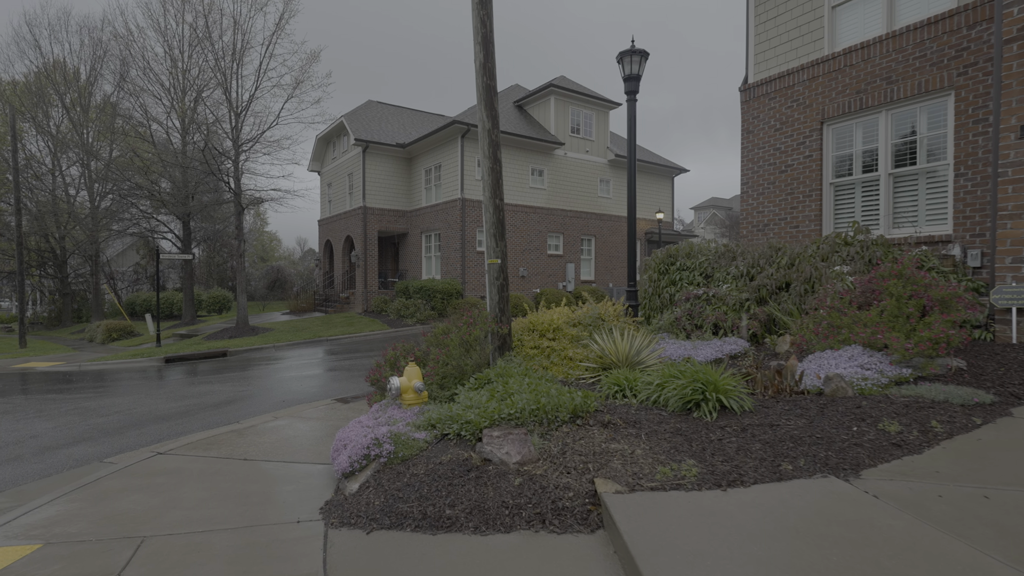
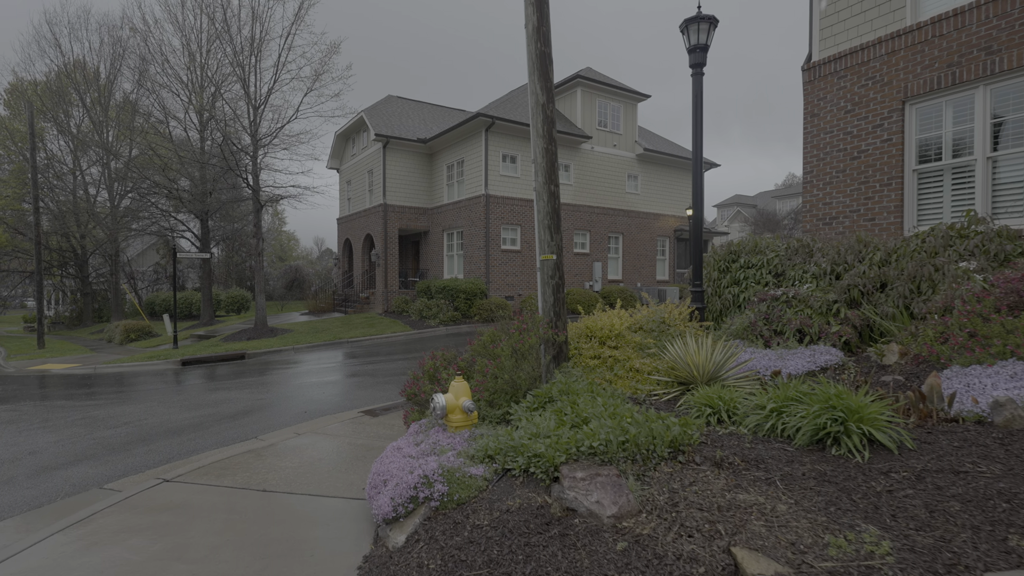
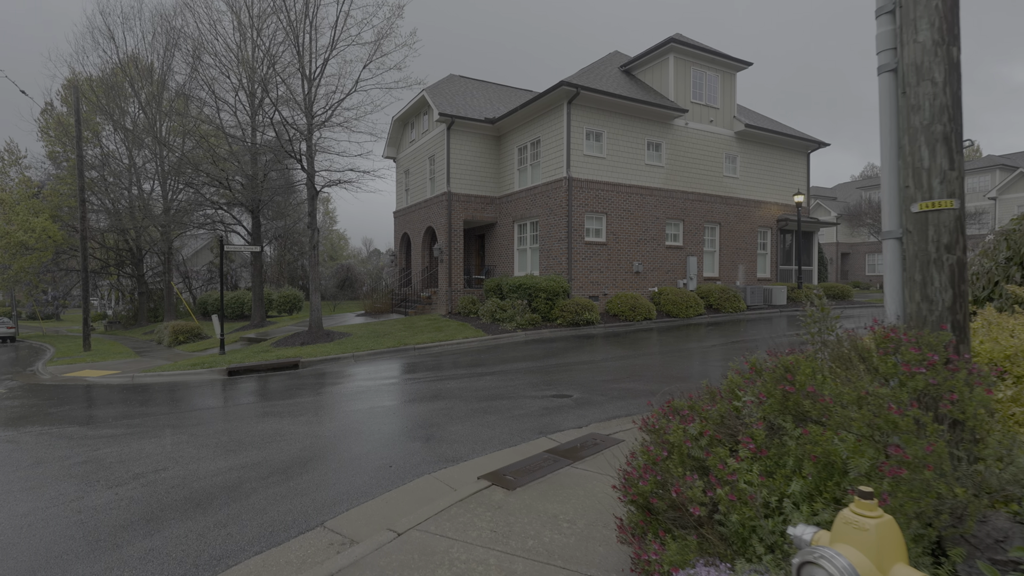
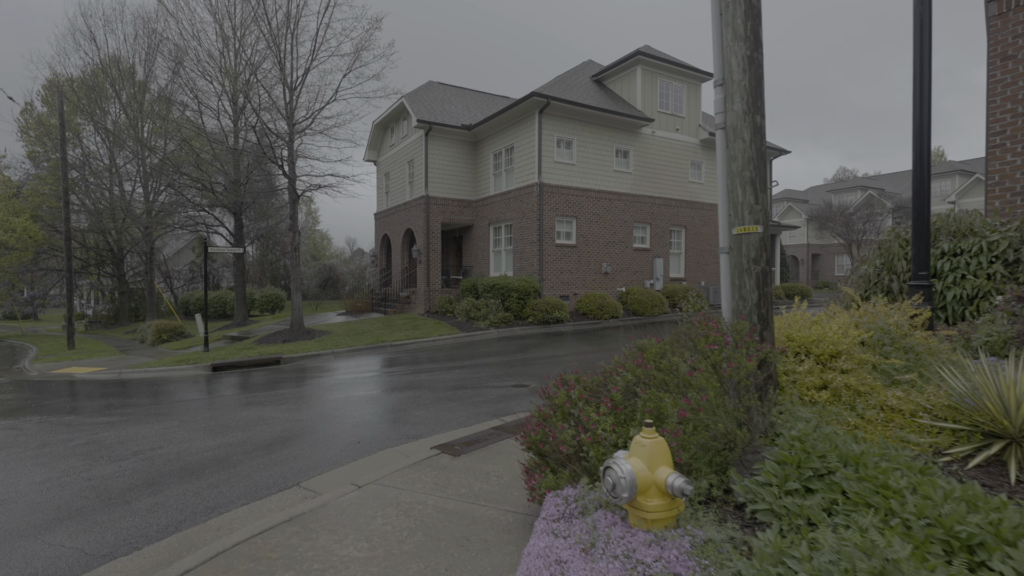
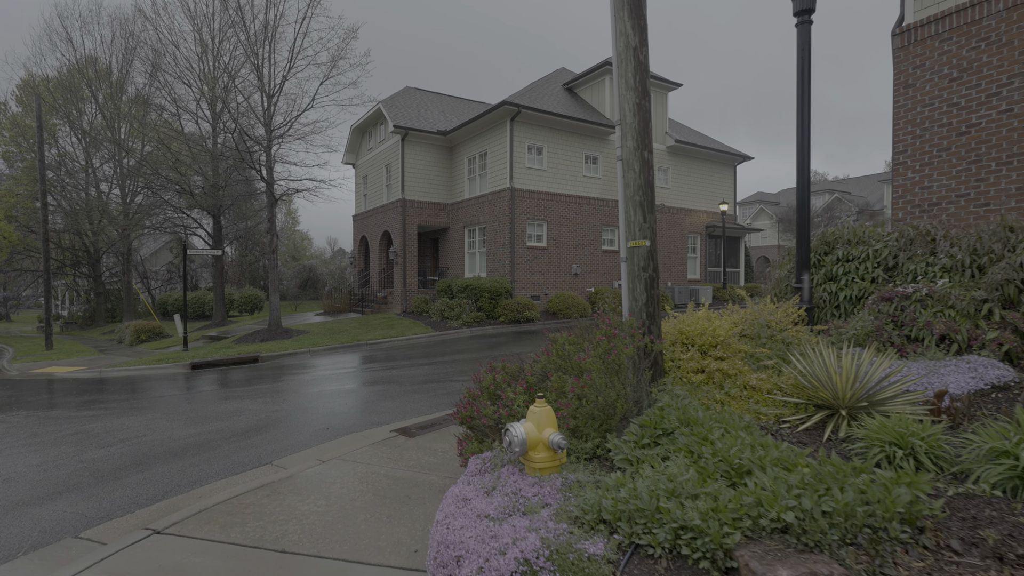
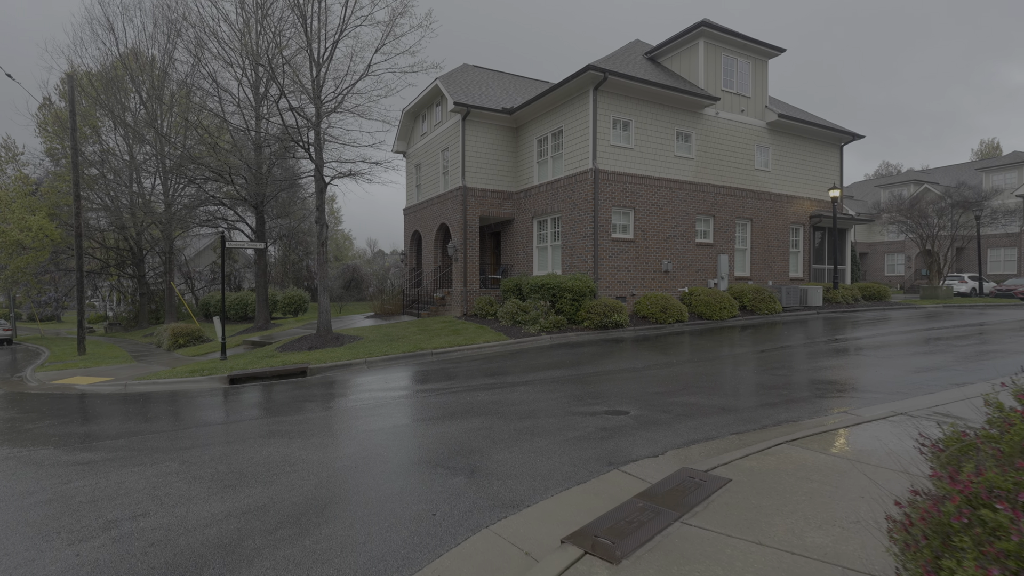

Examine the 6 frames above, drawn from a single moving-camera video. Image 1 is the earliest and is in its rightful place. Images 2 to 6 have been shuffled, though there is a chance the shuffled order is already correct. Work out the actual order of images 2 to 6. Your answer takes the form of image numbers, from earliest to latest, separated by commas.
2, 5, 4, 3, 6
